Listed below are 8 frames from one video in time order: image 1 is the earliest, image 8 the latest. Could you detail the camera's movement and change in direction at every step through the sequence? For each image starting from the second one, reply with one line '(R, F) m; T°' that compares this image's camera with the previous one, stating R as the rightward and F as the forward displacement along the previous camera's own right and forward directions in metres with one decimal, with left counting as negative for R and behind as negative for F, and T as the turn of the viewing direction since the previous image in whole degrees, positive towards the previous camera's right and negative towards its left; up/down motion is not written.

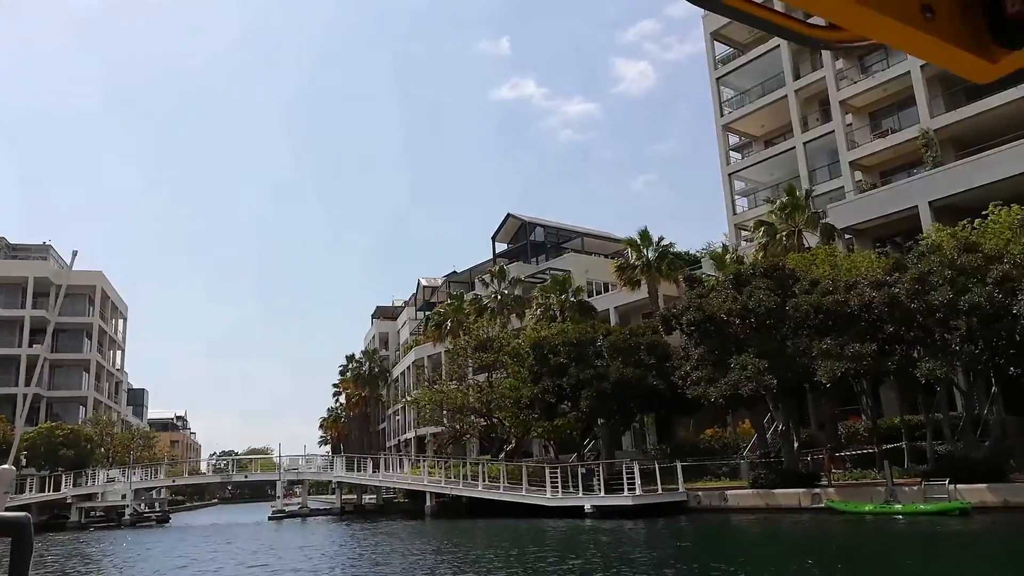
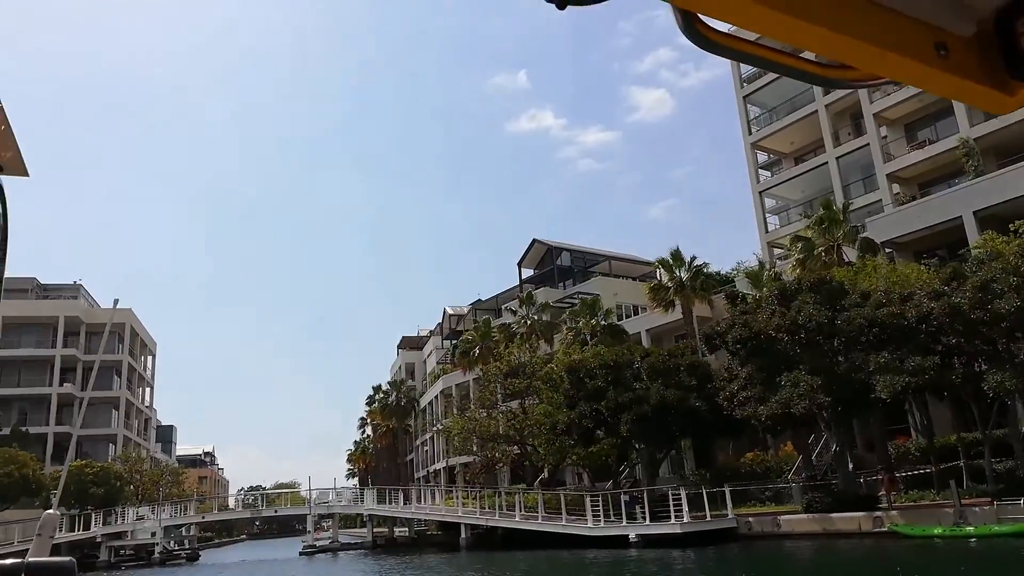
(-0.4, +0.6) m; -2°
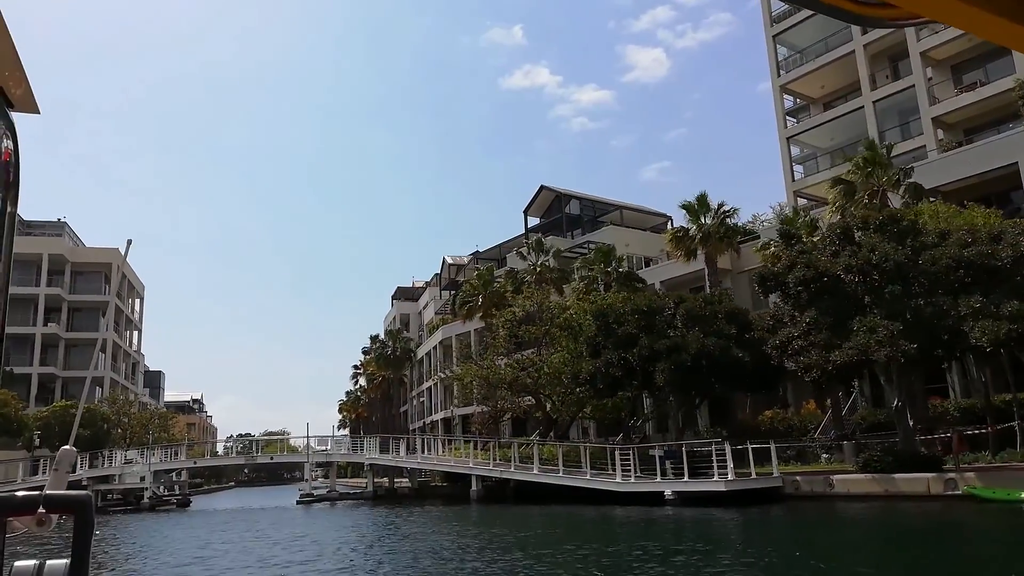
(-1.1, +2.1) m; +1°
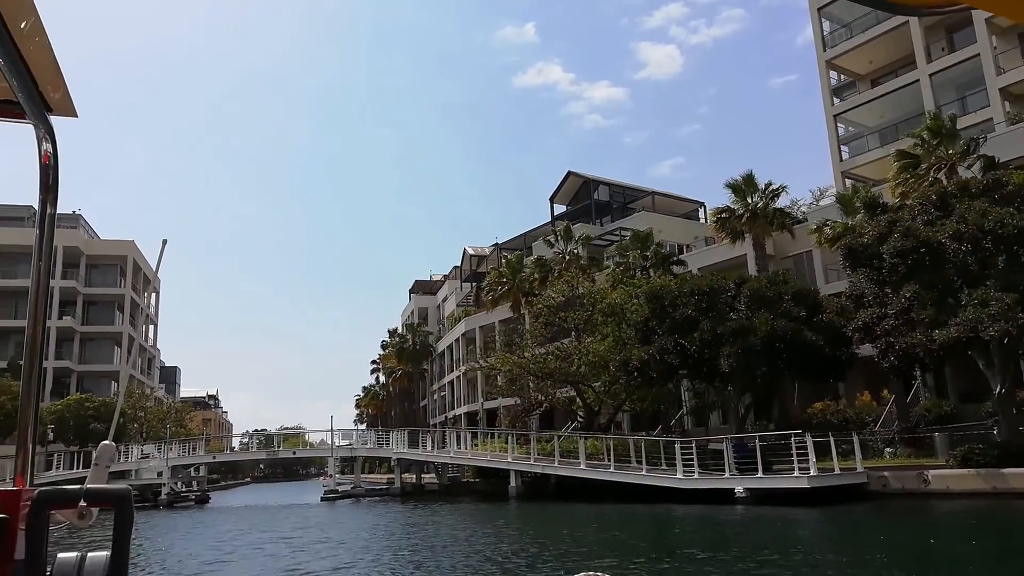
(-1.0, +1.8) m; -1°
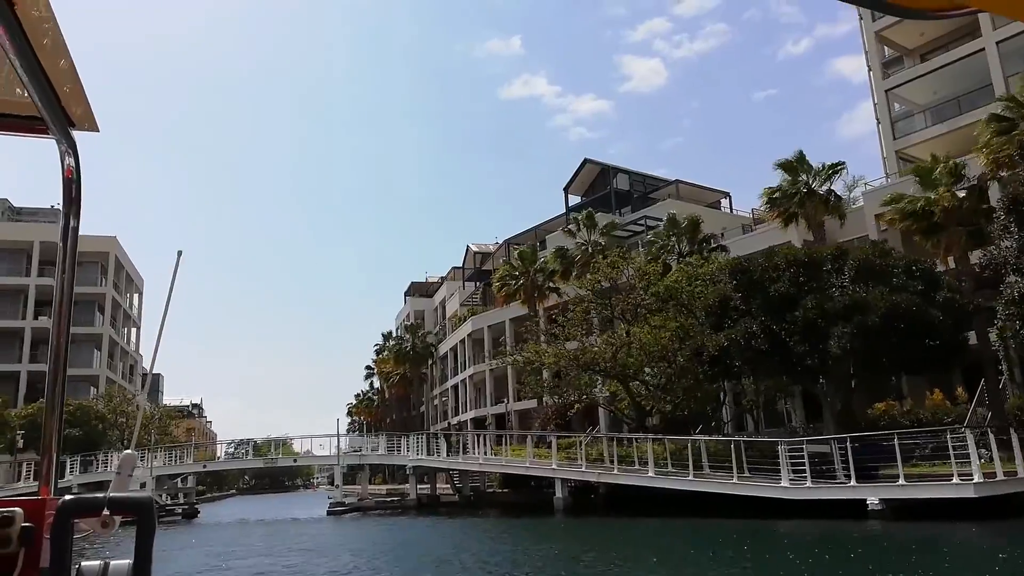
(-1.7, +3.4) m; +1°
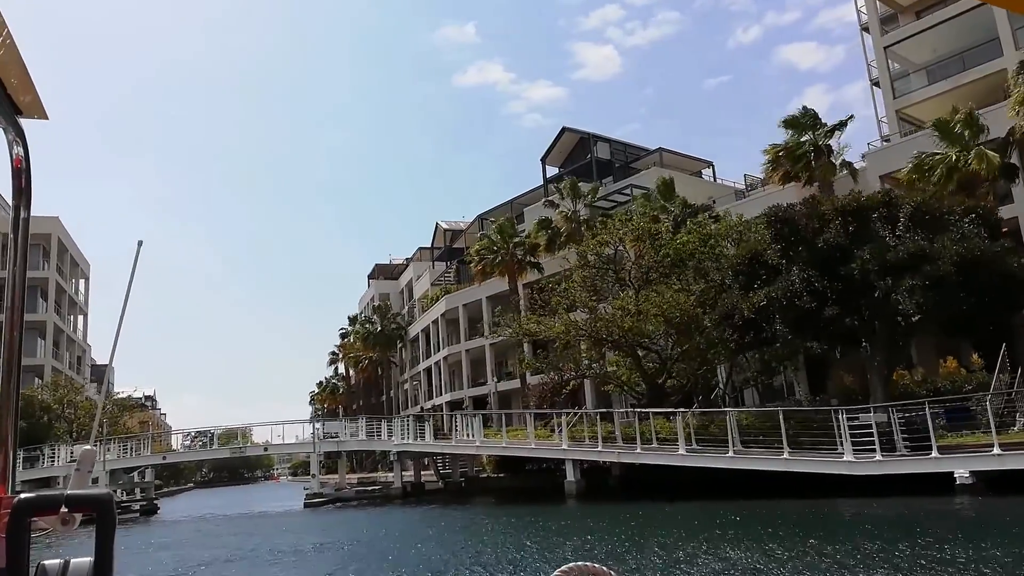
(-1.2, +2.3) m; +3°
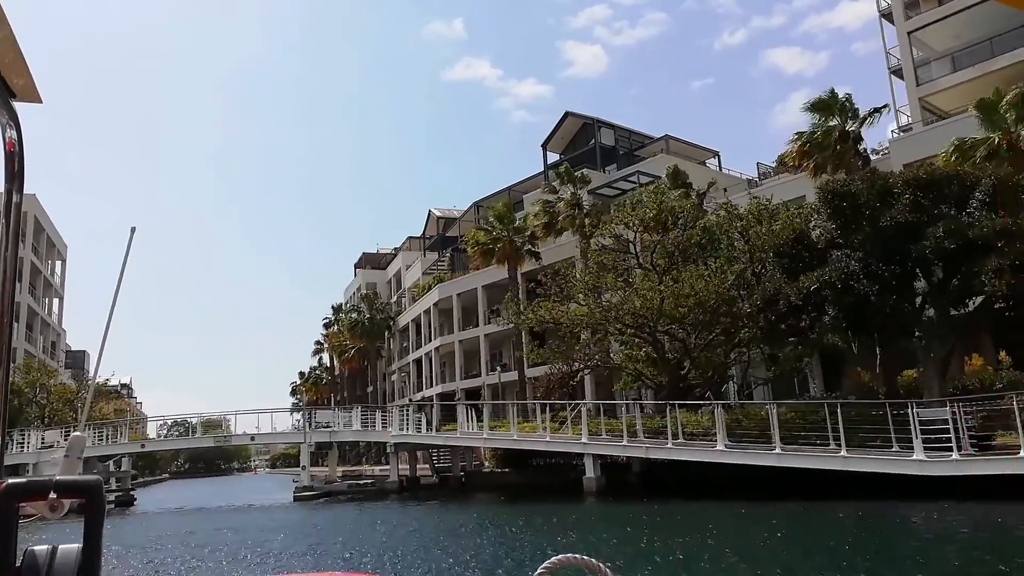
(-0.9, +1.6) m; +1°
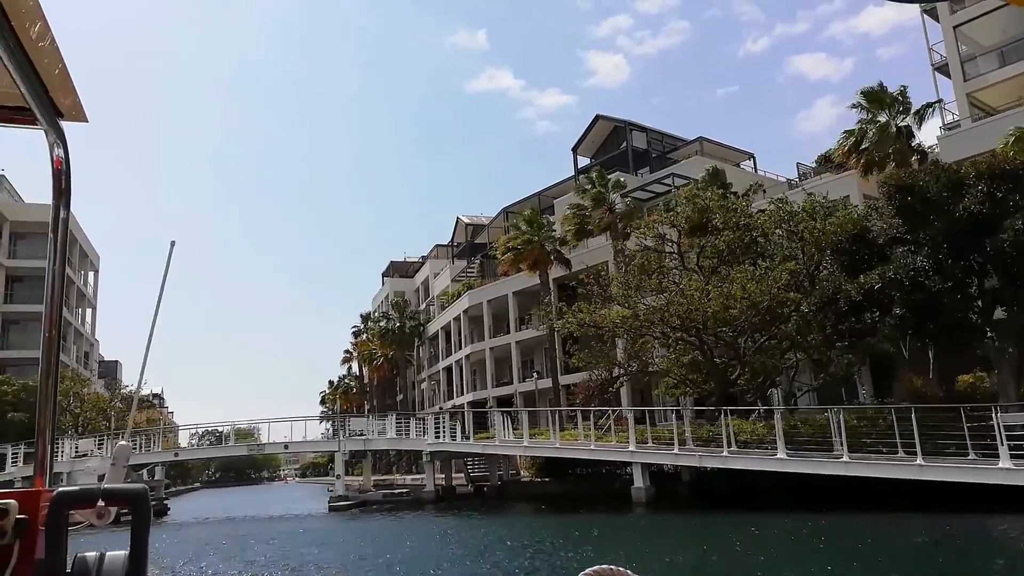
(-0.4, +0.6) m; -2°
